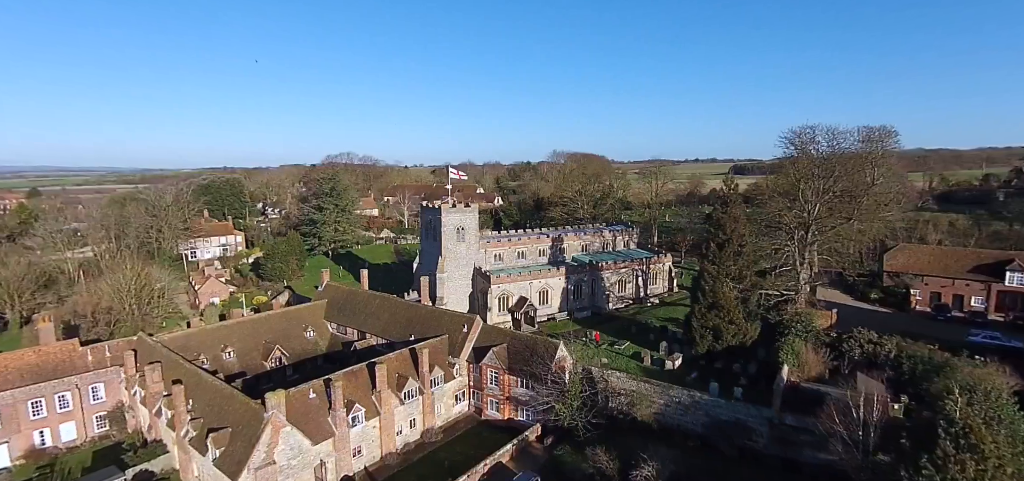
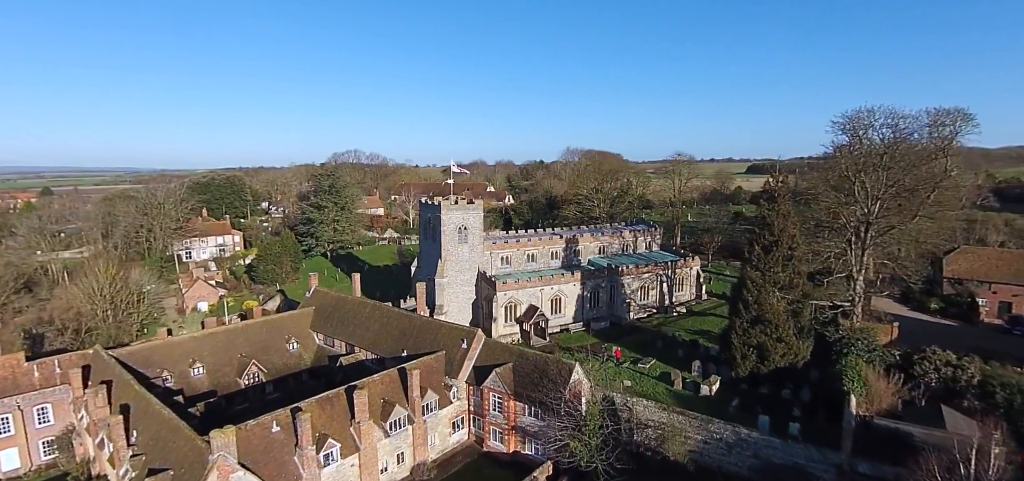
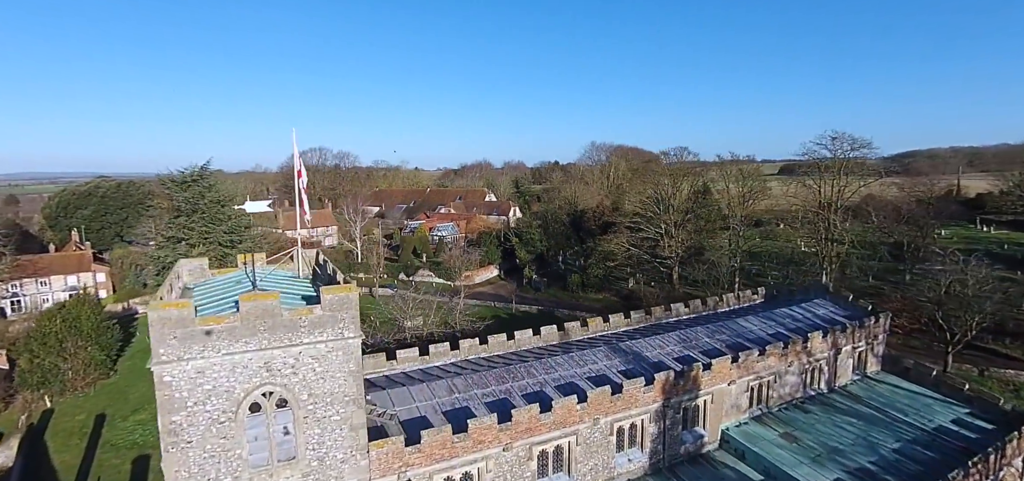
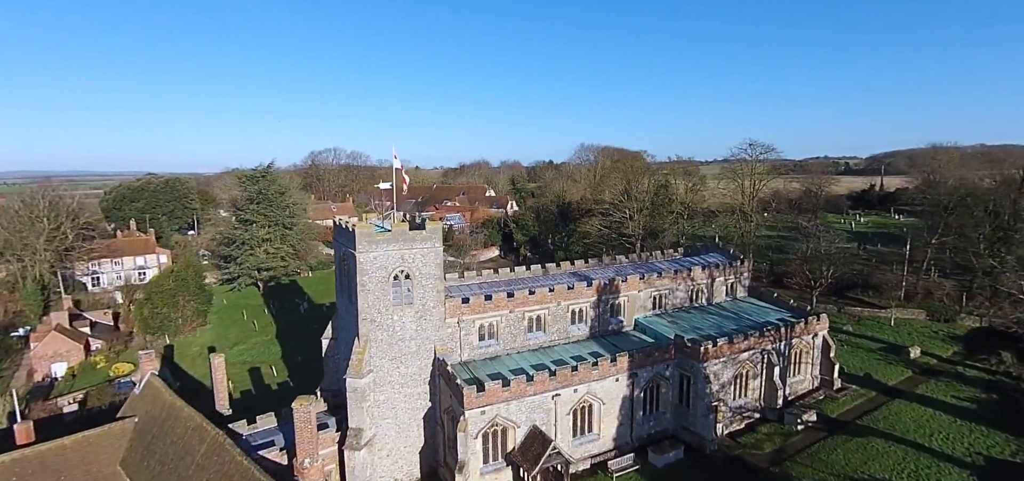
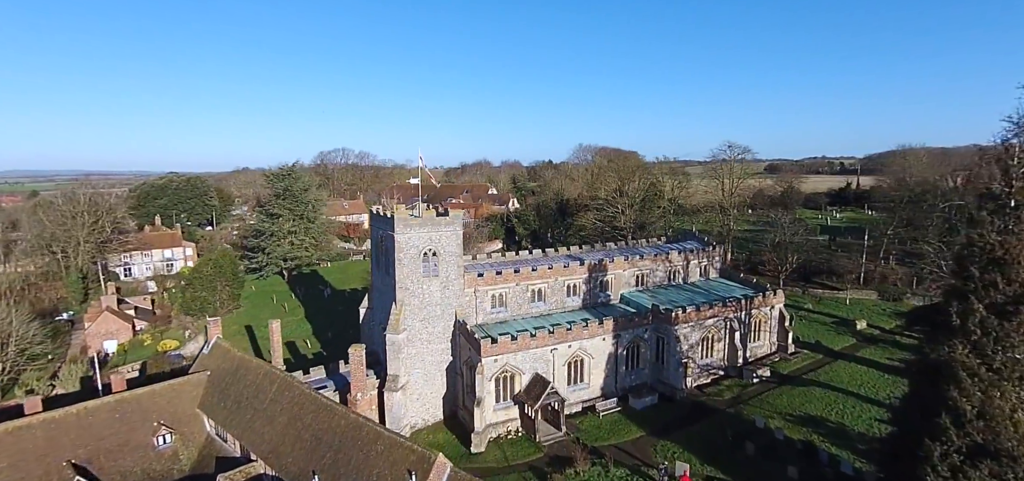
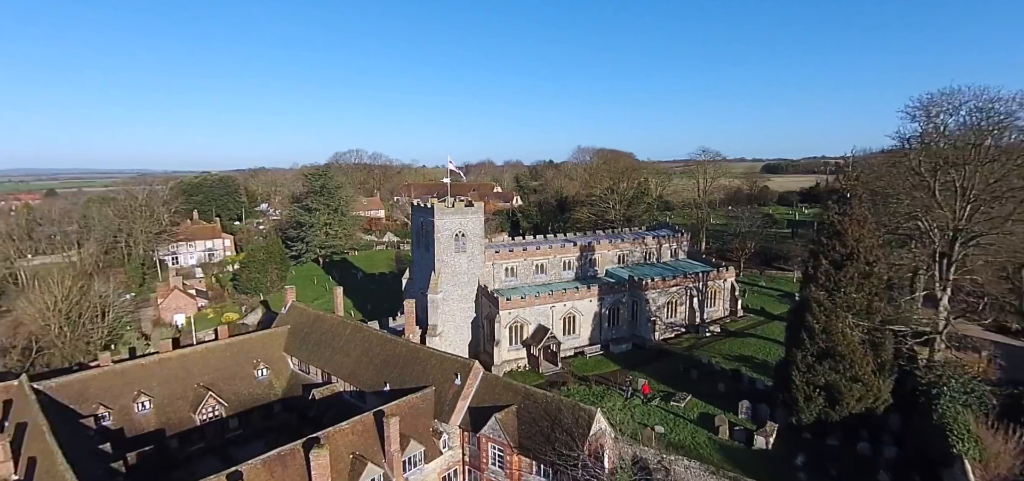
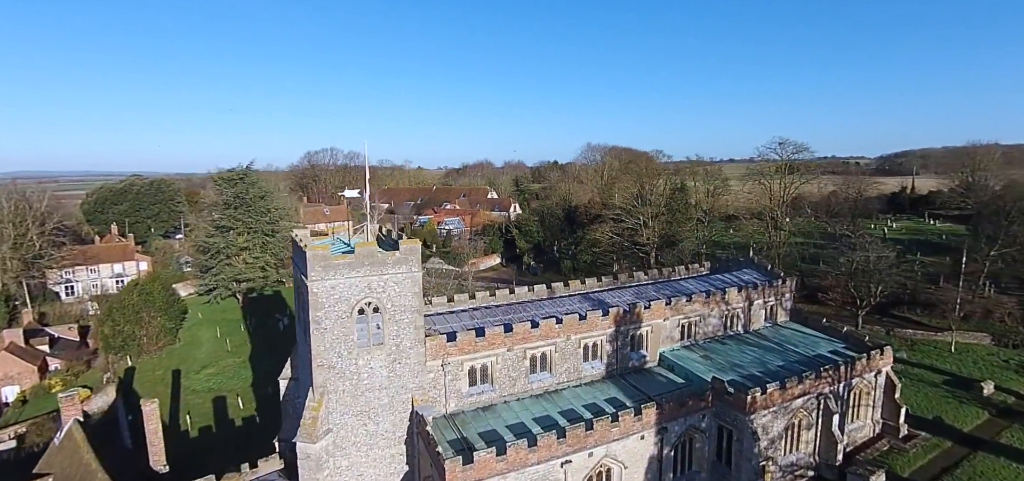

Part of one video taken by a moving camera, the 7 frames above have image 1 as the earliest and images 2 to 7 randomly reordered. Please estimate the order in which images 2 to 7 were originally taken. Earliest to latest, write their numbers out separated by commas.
2, 6, 5, 4, 7, 3
